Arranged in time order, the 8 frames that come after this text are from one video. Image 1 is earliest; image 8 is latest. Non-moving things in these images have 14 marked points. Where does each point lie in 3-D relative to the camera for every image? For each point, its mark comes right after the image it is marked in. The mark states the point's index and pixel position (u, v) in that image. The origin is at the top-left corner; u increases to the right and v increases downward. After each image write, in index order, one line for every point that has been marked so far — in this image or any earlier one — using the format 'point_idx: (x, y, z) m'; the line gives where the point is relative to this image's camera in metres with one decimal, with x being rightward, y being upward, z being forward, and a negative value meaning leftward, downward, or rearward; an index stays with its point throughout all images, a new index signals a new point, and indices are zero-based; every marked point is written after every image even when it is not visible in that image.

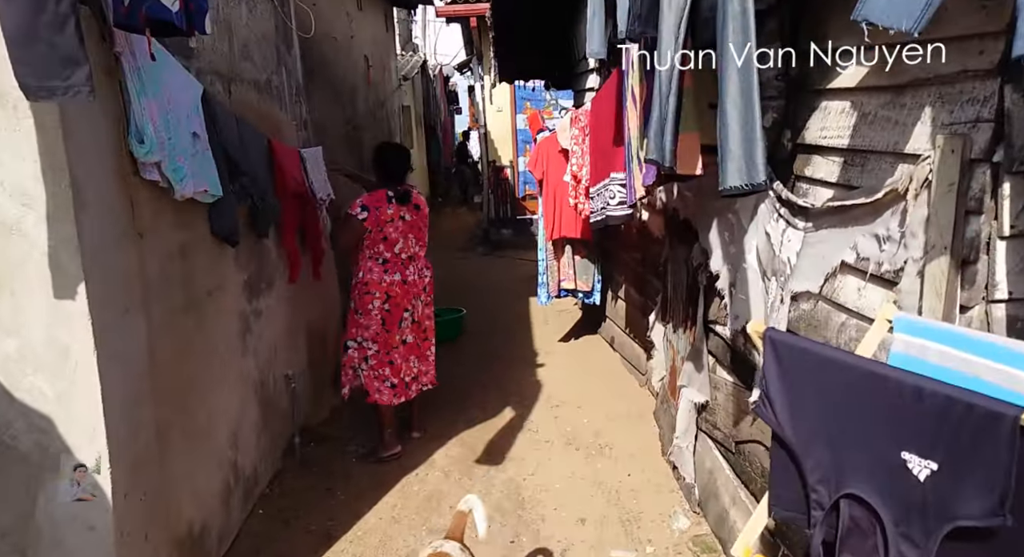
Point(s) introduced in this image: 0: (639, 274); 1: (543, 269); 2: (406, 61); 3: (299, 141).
0: (+0.8, 0.0, +4.5) m
1: (+0.2, +0.1, +5.5) m
2: (-2.0, +4.0, +12.6) m
3: (-1.3, +0.8, +4.2) m
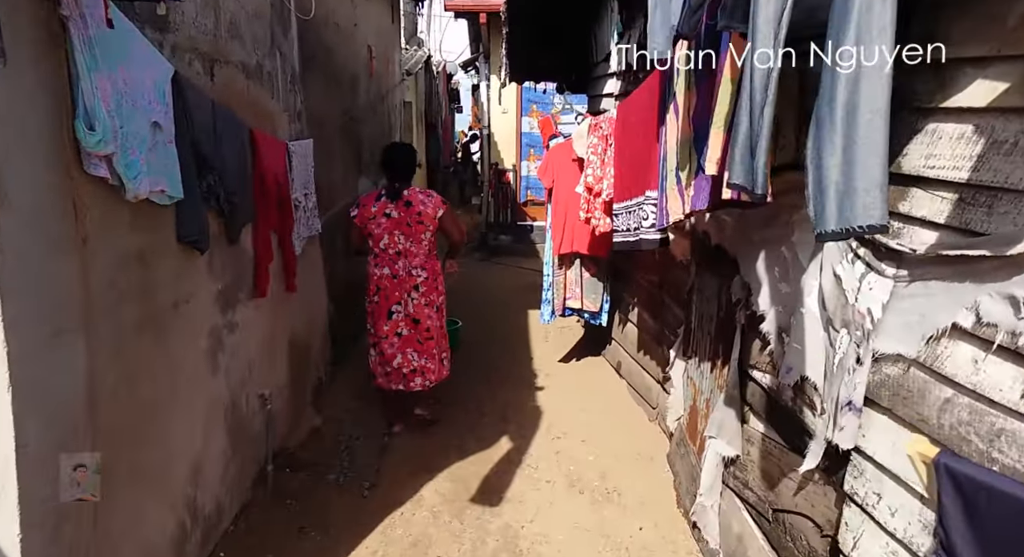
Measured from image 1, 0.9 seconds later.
0: (+0.9, -0.1, +4.2) m
1: (+0.3, -0.1, +5.1) m
2: (-1.8, +4.0, +12.2) m
3: (-1.2, +0.8, +3.8) m
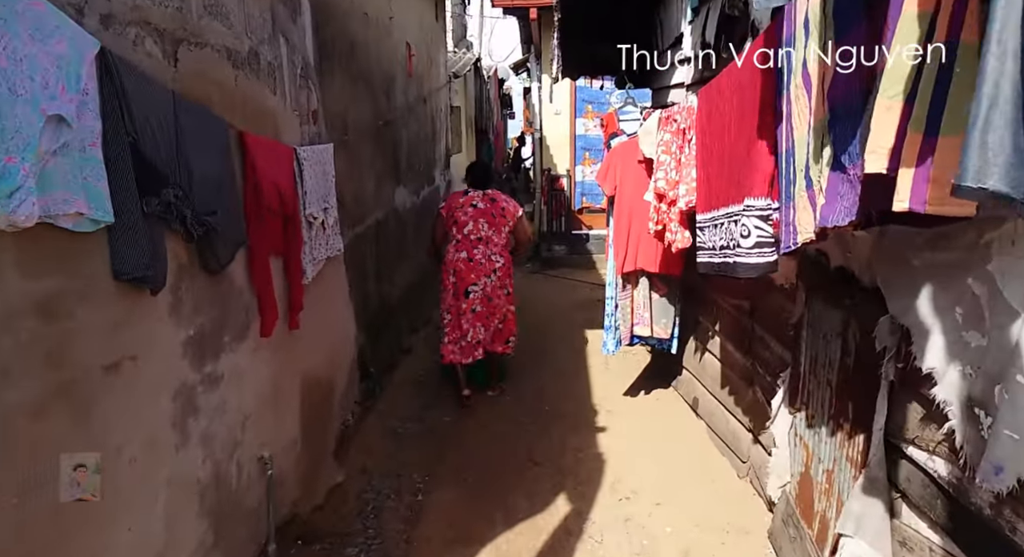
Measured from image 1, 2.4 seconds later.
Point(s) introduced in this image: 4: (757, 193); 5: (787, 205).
0: (+1.2, -0.2, +3.4) m
1: (+0.6, -0.2, +4.4) m
2: (-0.9, +3.7, +11.6) m
3: (-1.0, +0.7, +3.2) m
4: (+0.7, +0.3, +2.0) m
5: (+0.7, +0.2, +1.9) m
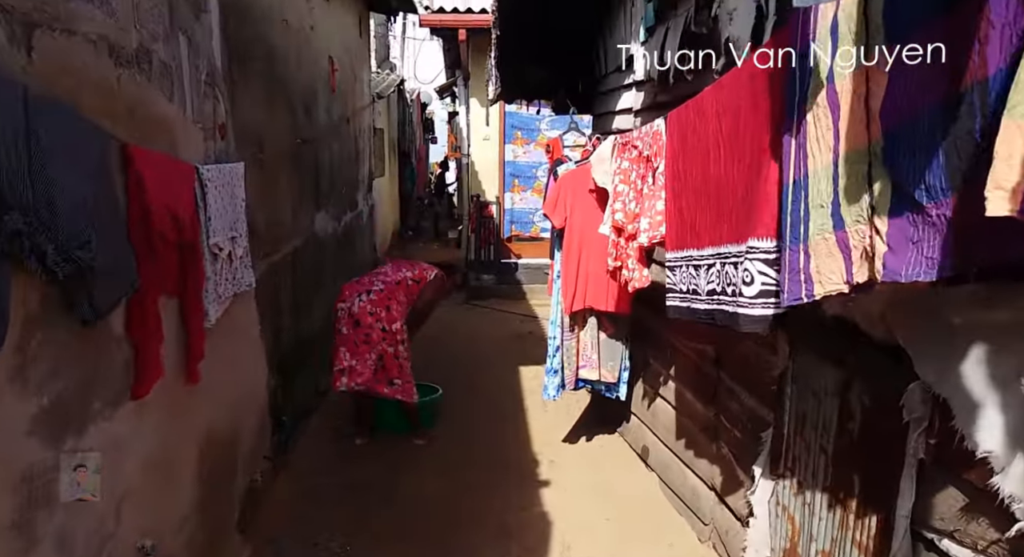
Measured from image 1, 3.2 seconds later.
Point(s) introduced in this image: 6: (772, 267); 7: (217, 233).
0: (+0.9, -0.4, +3.1) m
1: (+0.2, -0.4, +4.0) m
2: (-2.1, +3.3, +11.2) m
3: (-1.2, +0.5, +2.7) m
4: (+0.6, +0.1, +1.7) m
5: (+0.7, +0.1, +1.6) m
6: (+0.7, 0.0, +1.7) m
7: (-1.1, +0.2, +2.6) m
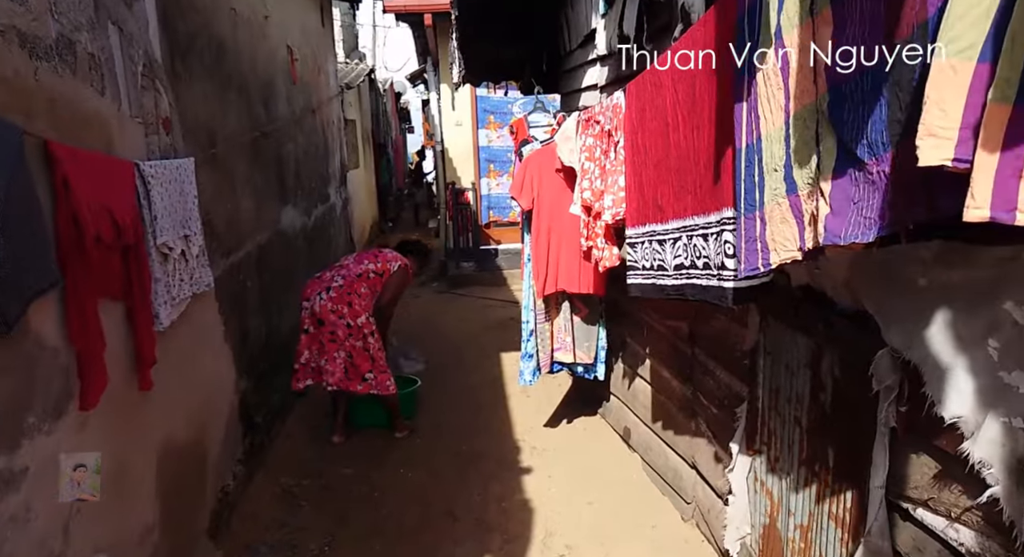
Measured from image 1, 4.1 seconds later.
0: (+0.8, -0.3, +3.1) m
1: (+0.1, -0.3, +4.0) m
2: (-2.6, +3.4, +11.0) m
3: (-1.4, +0.5, +2.6) m
4: (+0.5, +0.2, +1.7) m
5: (+0.5, +0.1, +1.5) m
6: (+0.5, +0.1, +1.7) m
7: (-1.3, +0.2, +2.5) m
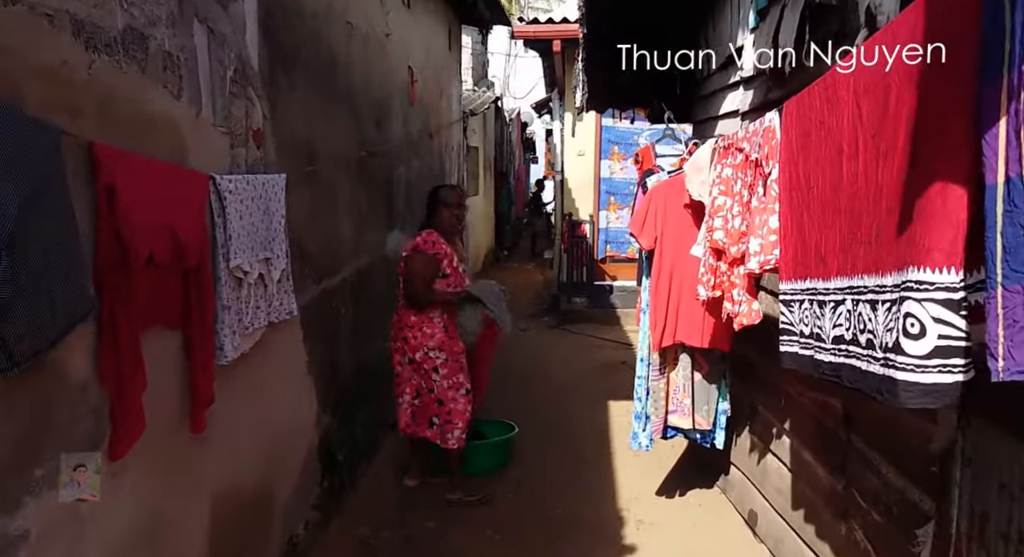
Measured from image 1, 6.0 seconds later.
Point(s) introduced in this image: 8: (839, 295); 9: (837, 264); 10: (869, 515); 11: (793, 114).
0: (+1.1, -0.6, +2.4) m
1: (+0.6, -0.6, +3.5) m
2: (-0.6, +2.9, +11.0) m
3: (-1.0, +0.4, +2.4) m
4: (+0.7, 0.0, +1.1) m
5: (+0.7, 0.0, +1.0) m
6: (+0.7, -0.1, +1.1) m
7: (-0.9, +0.1, +2.3) m
8: (+0.8, 0.0, +1.6) m
9: (+0.8, 0.0, +1.6) m
10: (+1.1, -0.8, +2.2) m
11: (+0.8, +0.5, +1.9) m
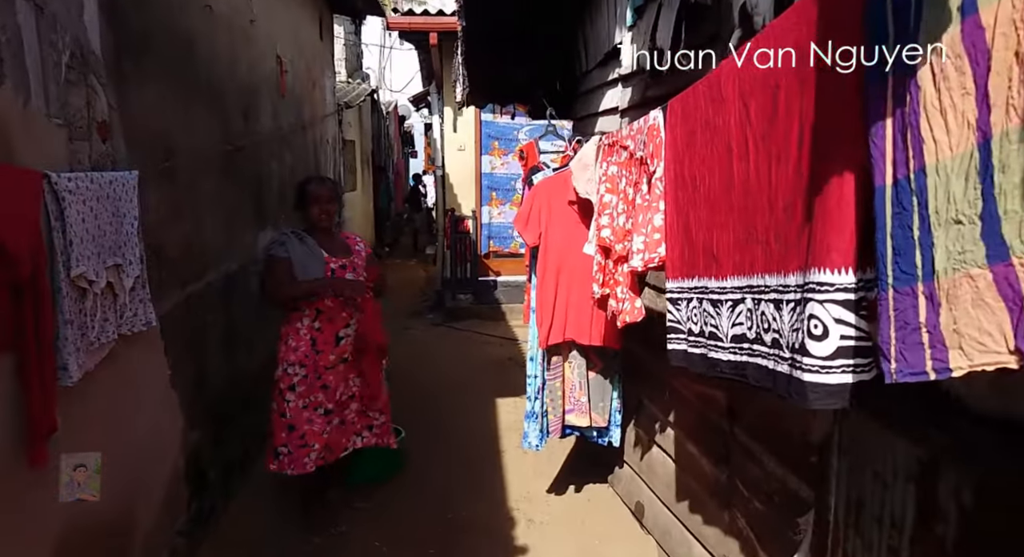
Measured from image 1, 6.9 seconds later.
0: (+0.8, -0.5, +2.5) m
1: (+0.1, -0.6, +3.4) m
2: (-2.5, +3.0, +10.6) m
3: (-1.3, +0.4, +2.1) m
4: (+0.5, 0.0, +1.2) m
5: (+0.6, 0.0, +1.0) m
6: (+0.6, -0.1, +1.2) m
7: (-1.3, +0.1, +2.0) m
8: (+0.5, 0.0, +1.6) m
9: (+0.5, 0.0, +1.6) m
10: (+0.8, -0.7, +2.3) m
11: (+0.5, +0.5, +1.9) m
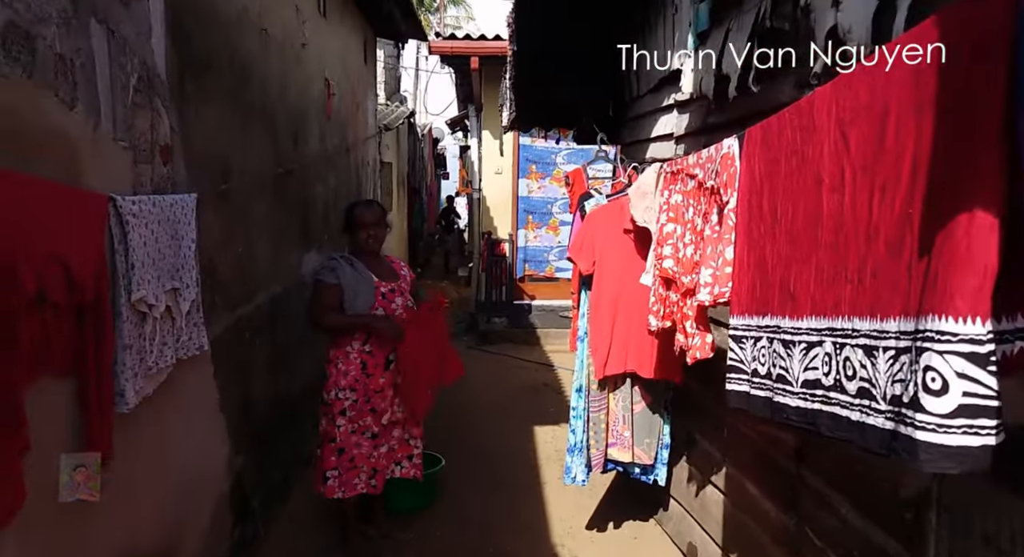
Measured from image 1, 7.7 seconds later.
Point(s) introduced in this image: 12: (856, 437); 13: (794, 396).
0: (+1.0, -0.7, +2.4) m
1: (+0.3, -0.7, +3.3) m
2: (-1.9, +2.6, +10.7) m
3: (-1.1, +0.3, +2.1) m
4: (+0.7, 0.0, +1.1) m
5: (+0.7, -0.1, +0.9) m
6: (+0.7, -0.1, +1.1) m
7: (-1.1, 0.0, +2.0) m
8: (+0.7, -0.1, +1.5) m
9: (+0.7, -0.1, +1.5) m
10: (+1.0, -0.9, +2.1) m
11: (+0.7, +0.4, +1.8) m
12: (+0.7, -0.3, +1.4) m
13: (+0.7, -0.3, +1.6) m
